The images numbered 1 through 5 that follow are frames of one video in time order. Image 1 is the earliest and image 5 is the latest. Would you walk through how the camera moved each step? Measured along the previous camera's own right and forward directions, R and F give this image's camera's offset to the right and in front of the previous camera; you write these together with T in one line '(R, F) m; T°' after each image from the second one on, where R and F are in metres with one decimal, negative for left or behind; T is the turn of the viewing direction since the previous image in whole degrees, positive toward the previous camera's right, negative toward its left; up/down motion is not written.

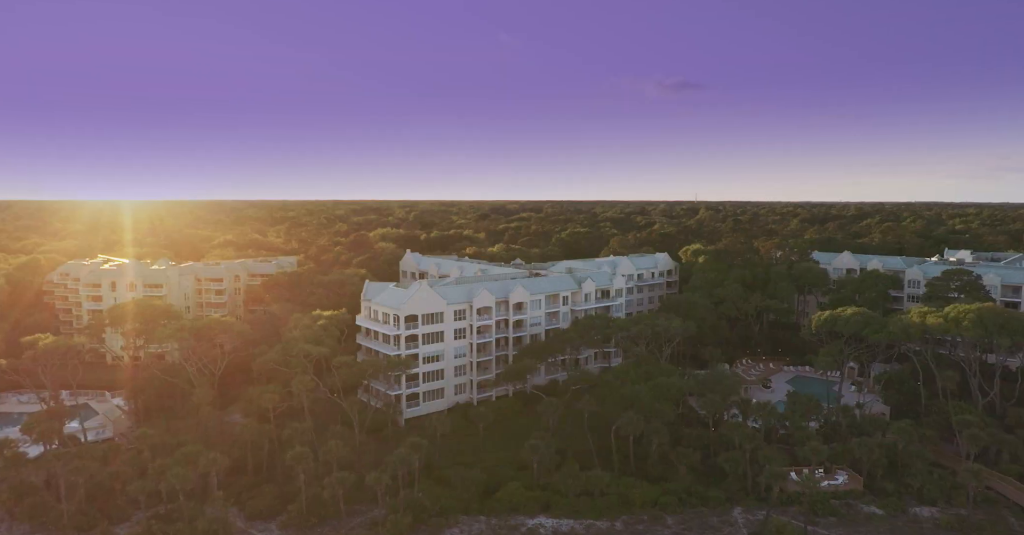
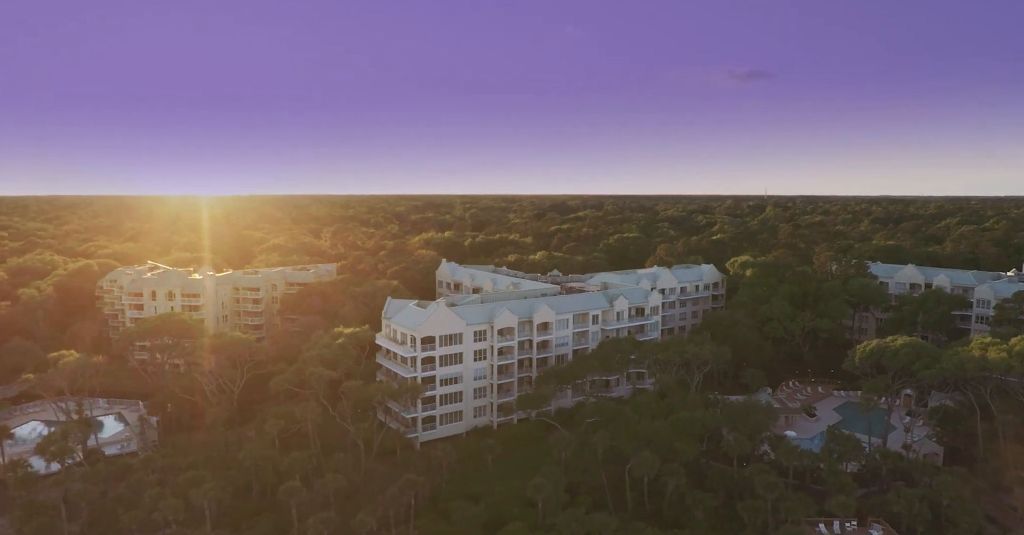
(+4.4, +2.9) m; -6°
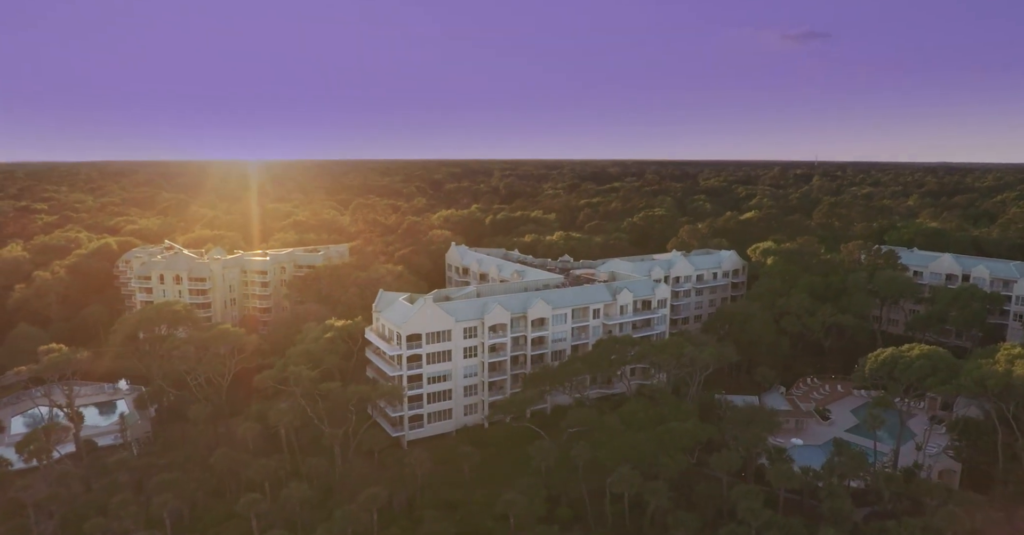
(+5.1, +3.3) m; -4°
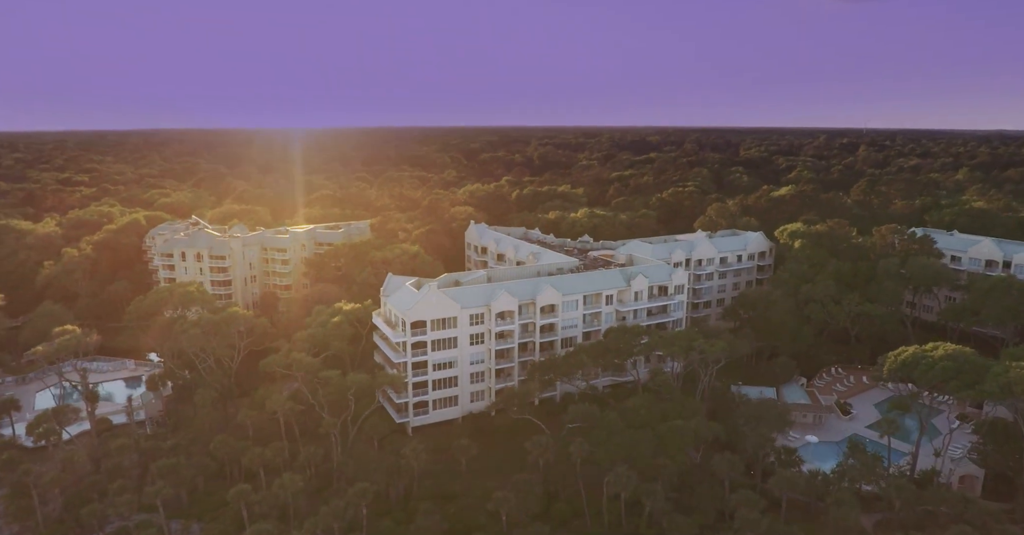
(+3.1, +1.7) m; -3°
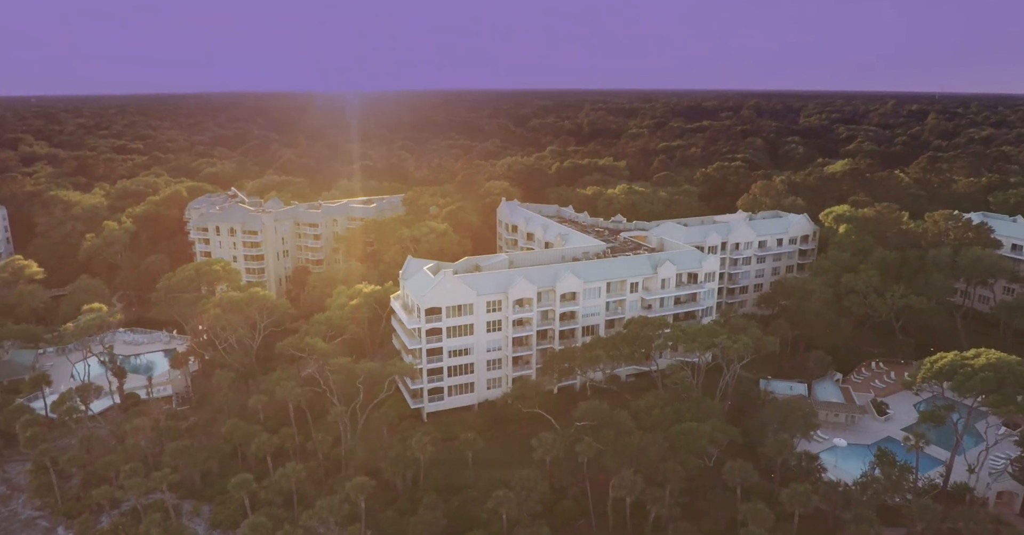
(+3.2, +2.0) m; -4°
